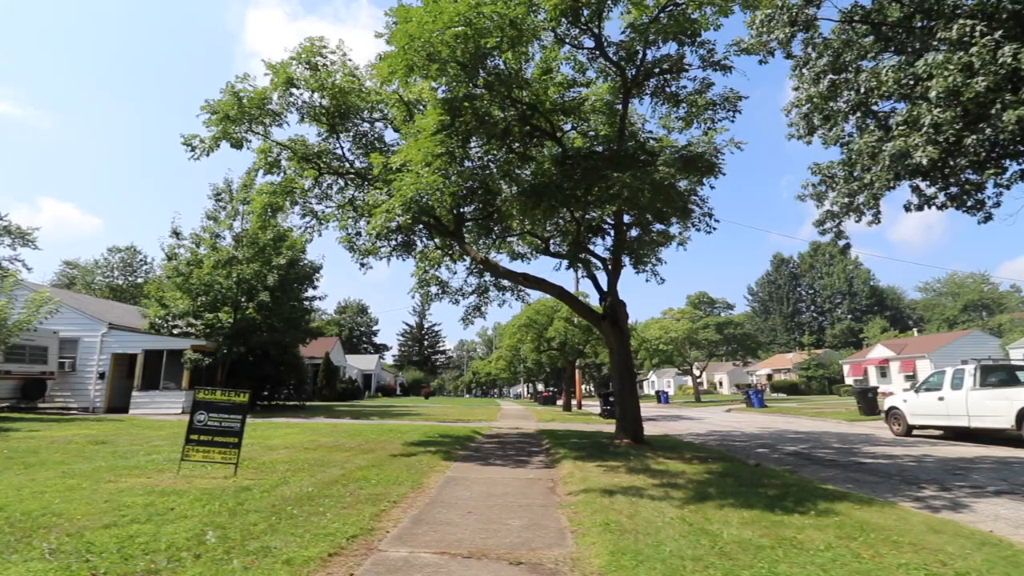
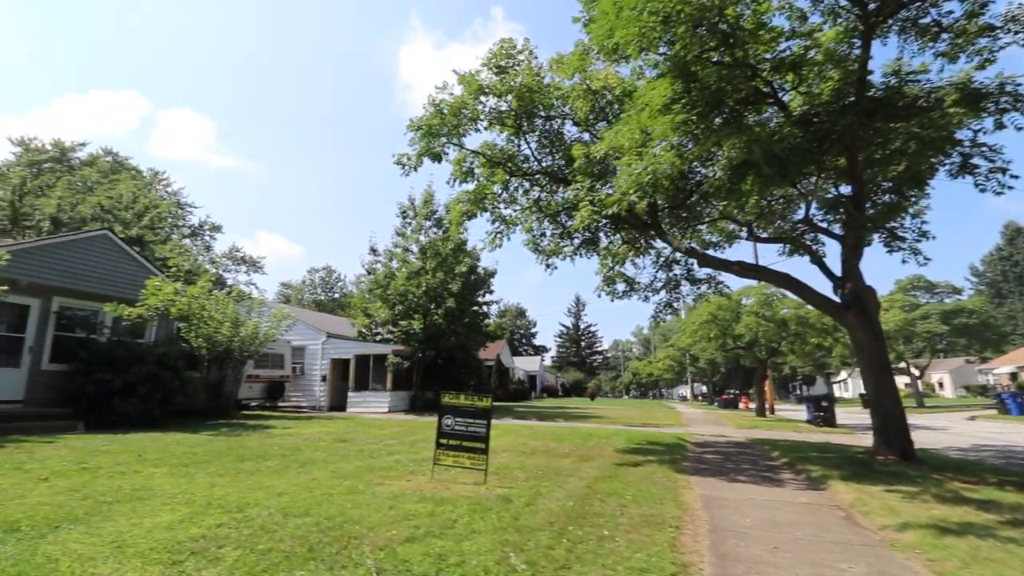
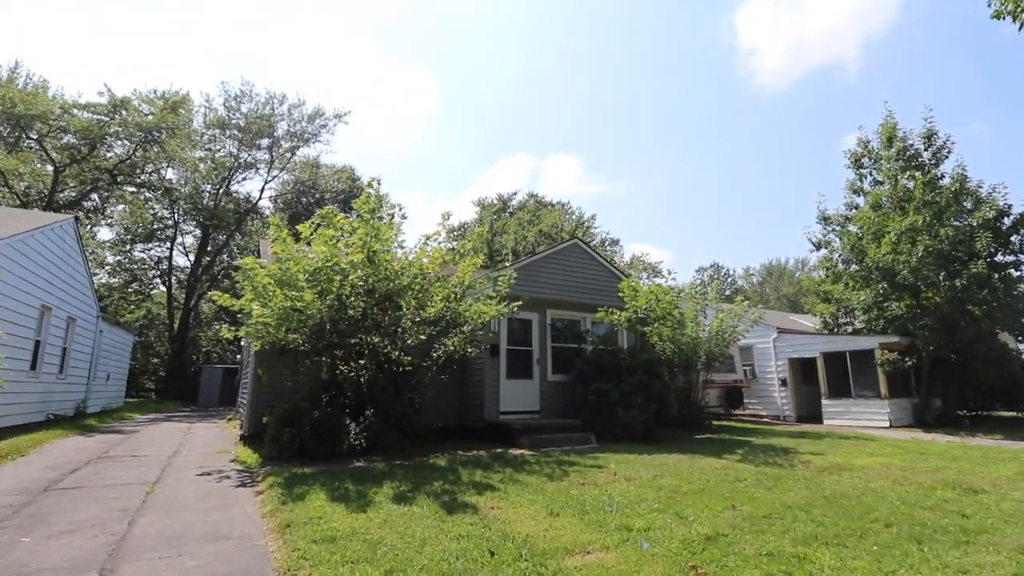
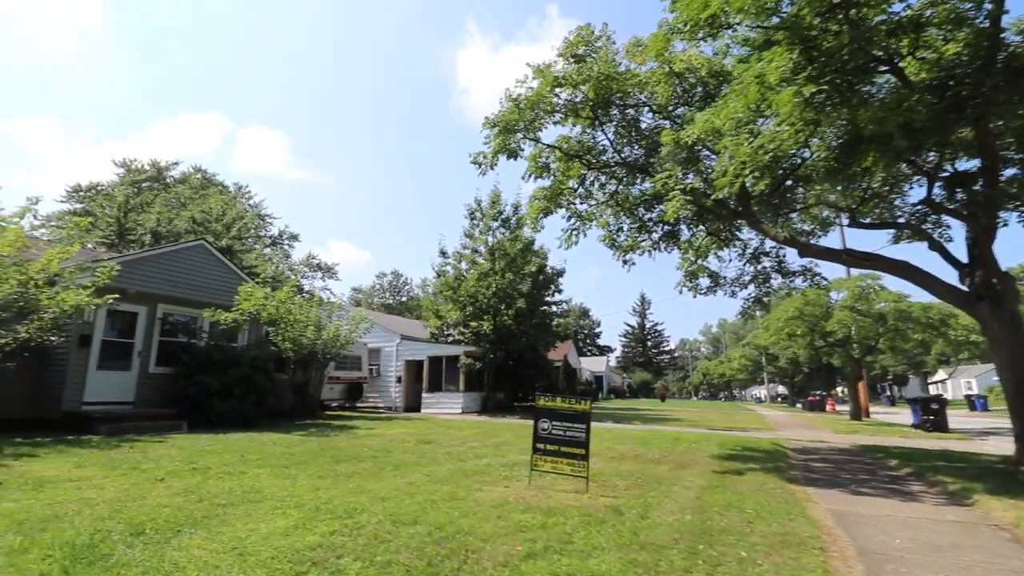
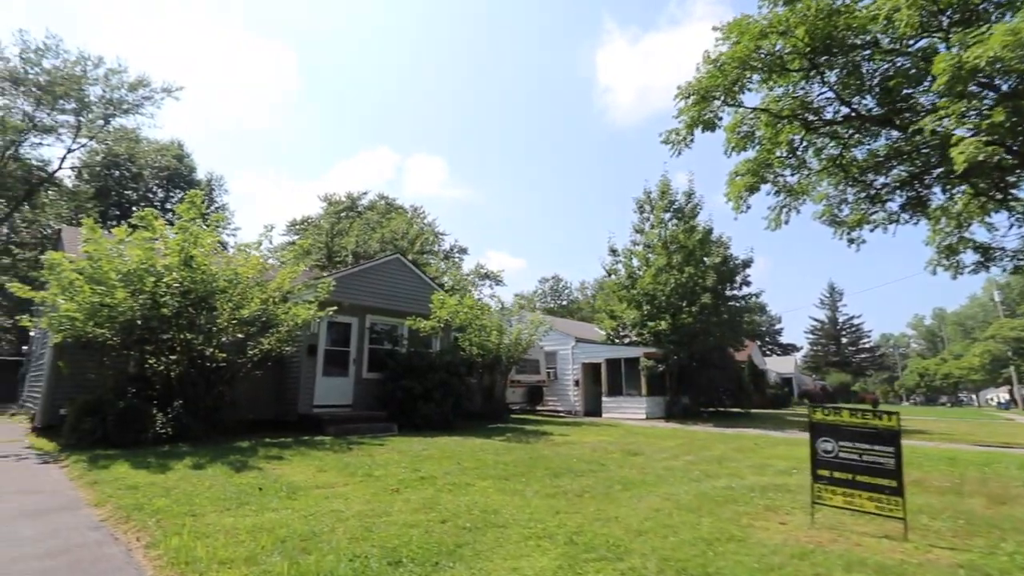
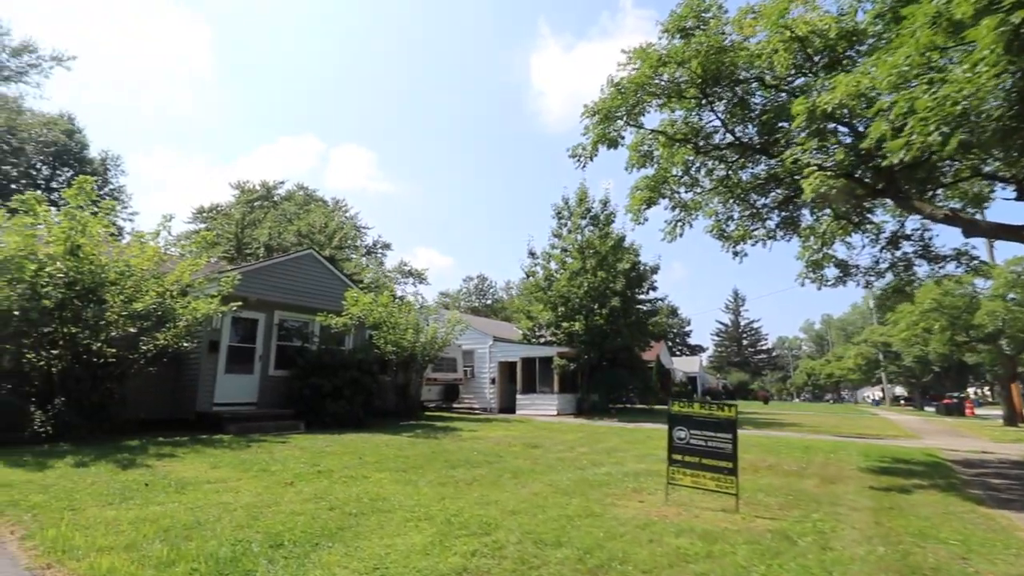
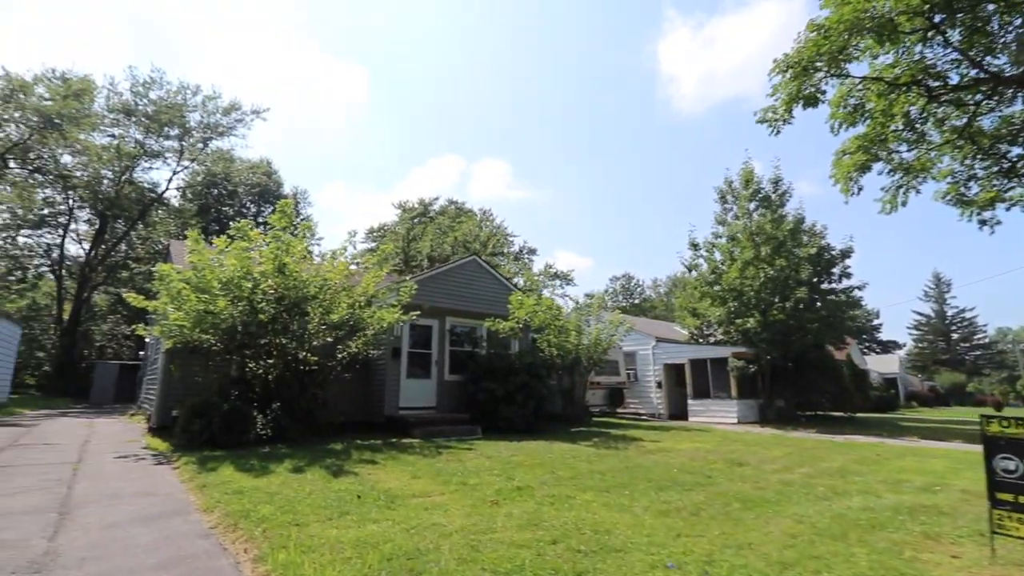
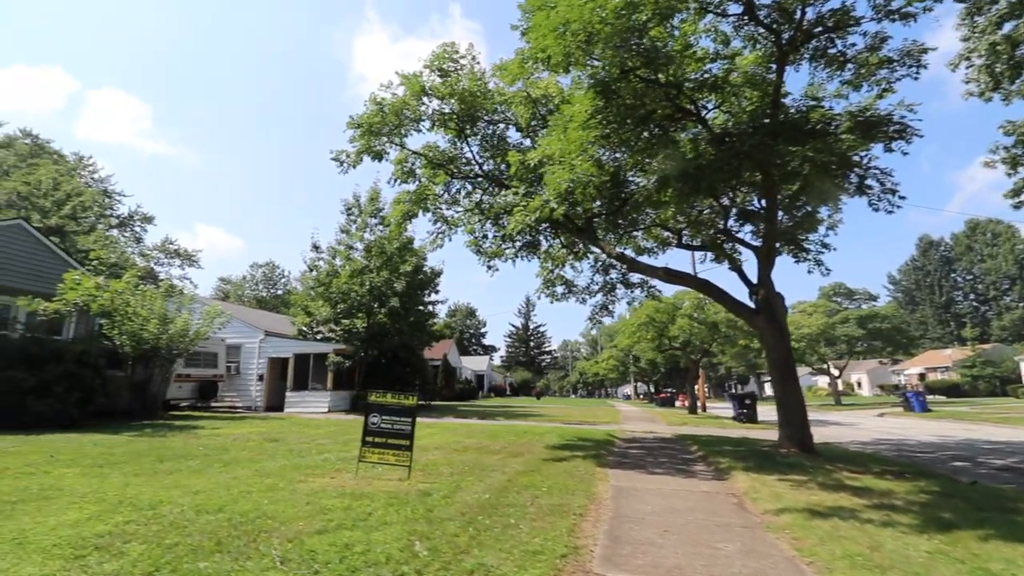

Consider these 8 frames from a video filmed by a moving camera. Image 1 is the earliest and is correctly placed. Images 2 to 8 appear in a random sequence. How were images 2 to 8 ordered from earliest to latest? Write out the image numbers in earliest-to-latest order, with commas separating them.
8, 2, 4, 6, 5, 7, 3
